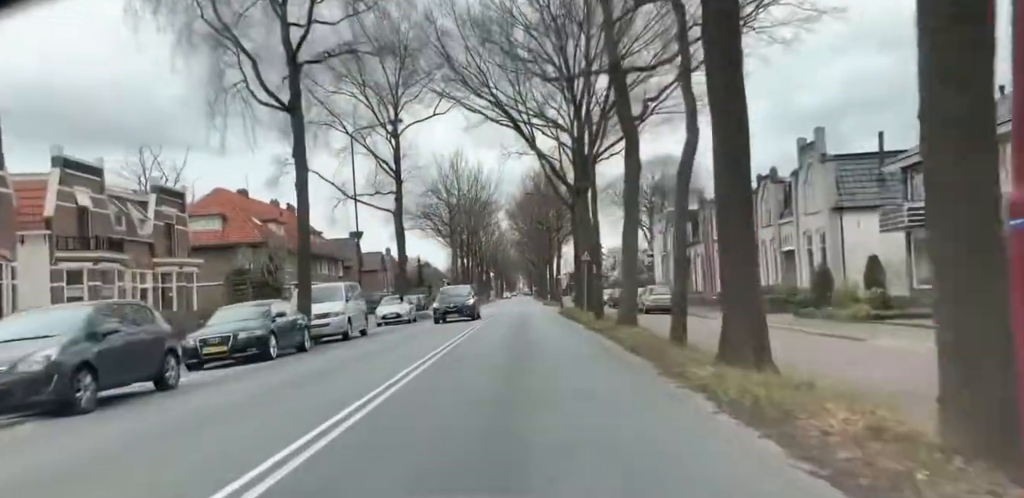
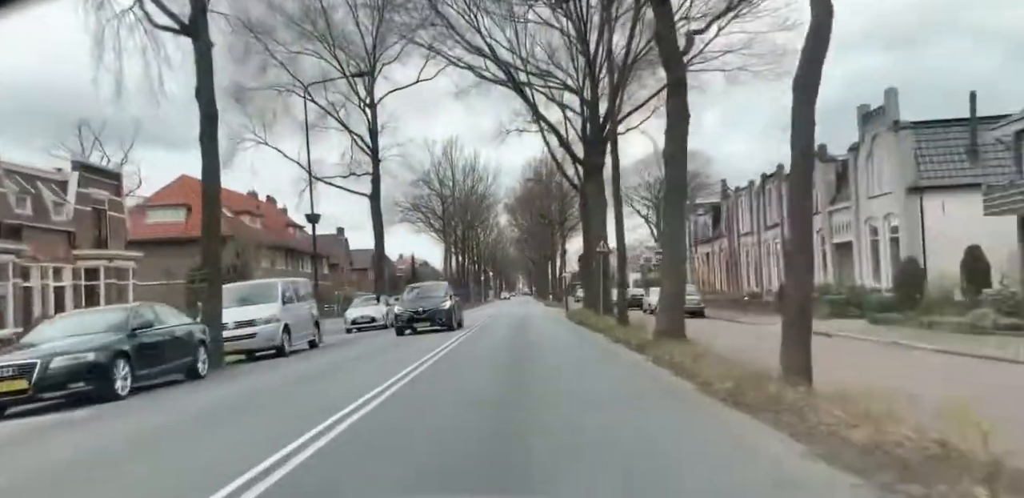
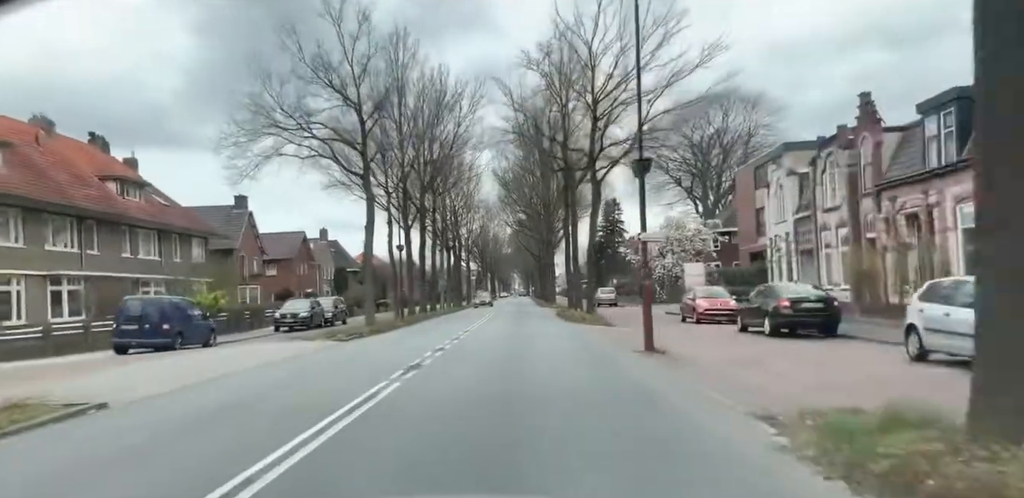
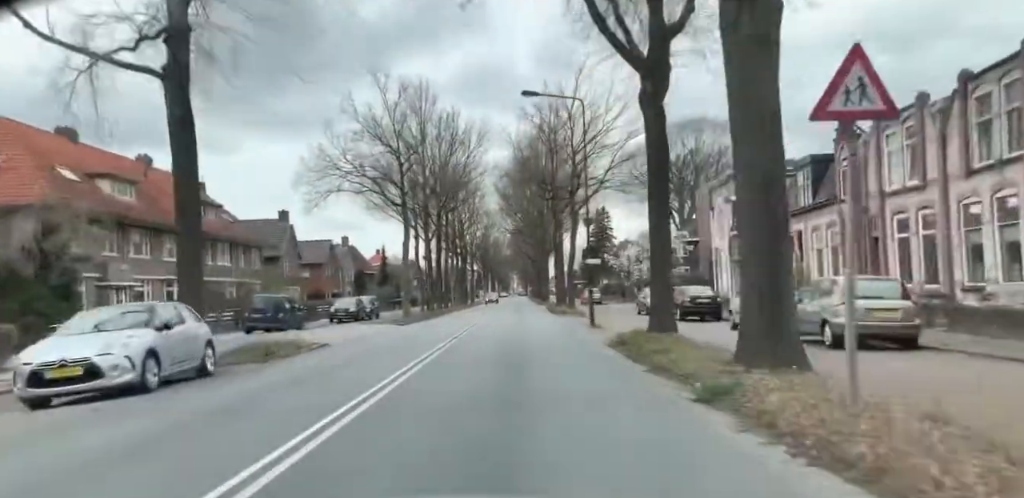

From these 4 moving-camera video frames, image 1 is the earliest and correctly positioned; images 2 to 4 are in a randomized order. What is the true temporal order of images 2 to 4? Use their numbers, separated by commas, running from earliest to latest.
2, 4, 3
